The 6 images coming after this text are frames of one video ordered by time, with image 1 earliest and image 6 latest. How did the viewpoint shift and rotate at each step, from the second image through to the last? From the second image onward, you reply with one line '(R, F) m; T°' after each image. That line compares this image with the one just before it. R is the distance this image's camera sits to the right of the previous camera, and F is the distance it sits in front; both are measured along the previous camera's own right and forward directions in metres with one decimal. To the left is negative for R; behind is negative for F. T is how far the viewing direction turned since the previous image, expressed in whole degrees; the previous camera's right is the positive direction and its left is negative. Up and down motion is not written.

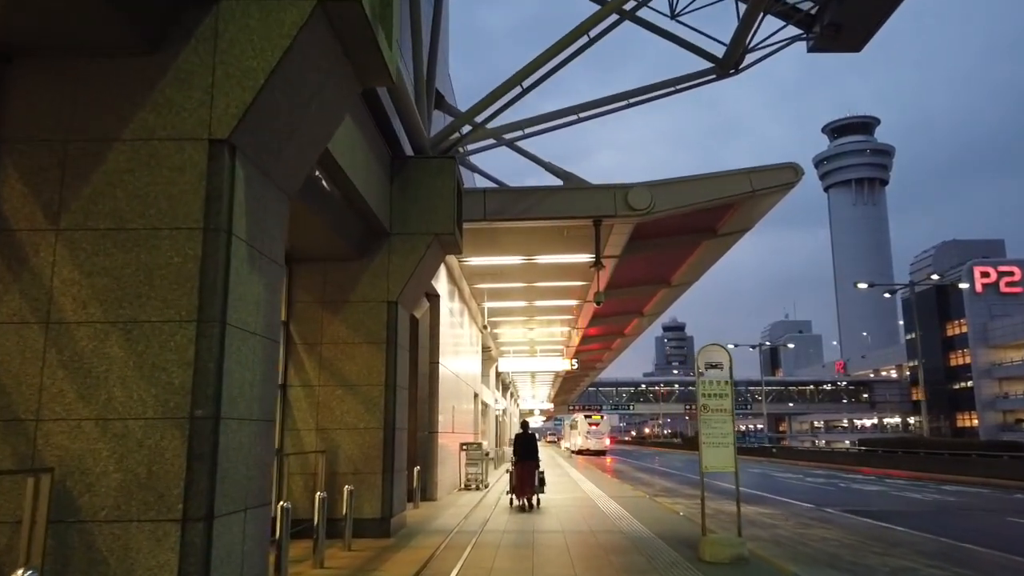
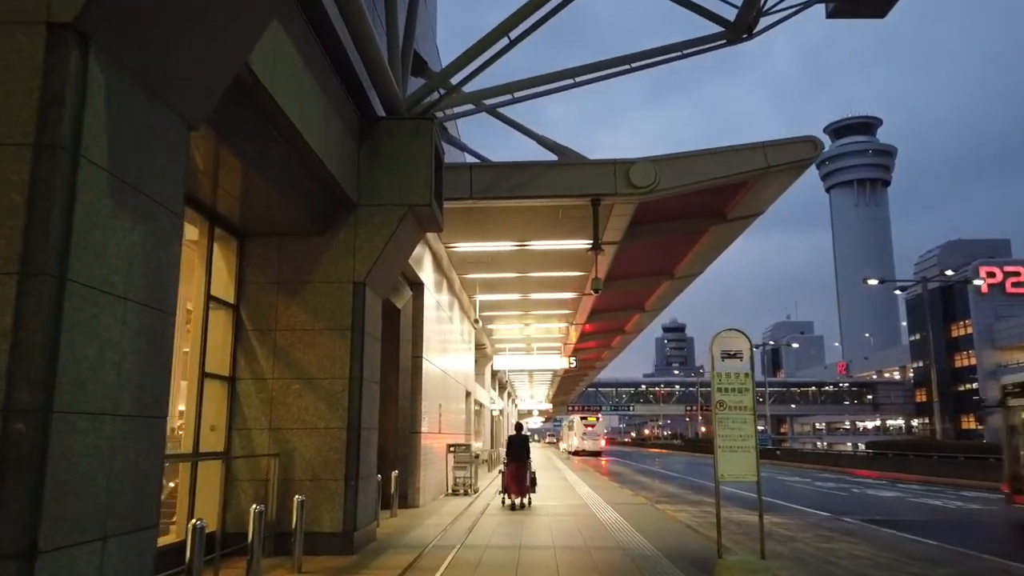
(+0.2, +1.6) m; 0°
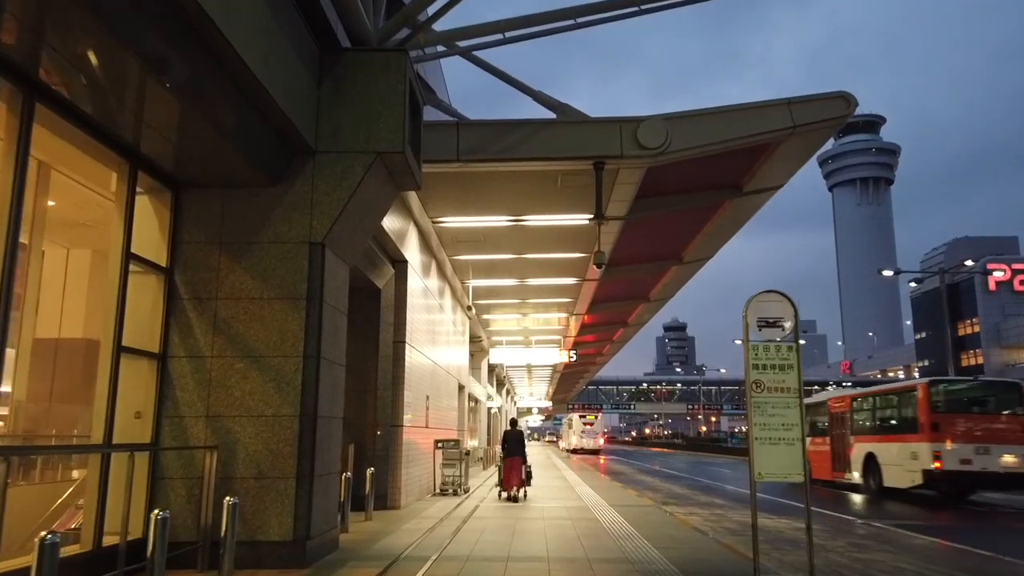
(+0.2, +1.7) m; 0°
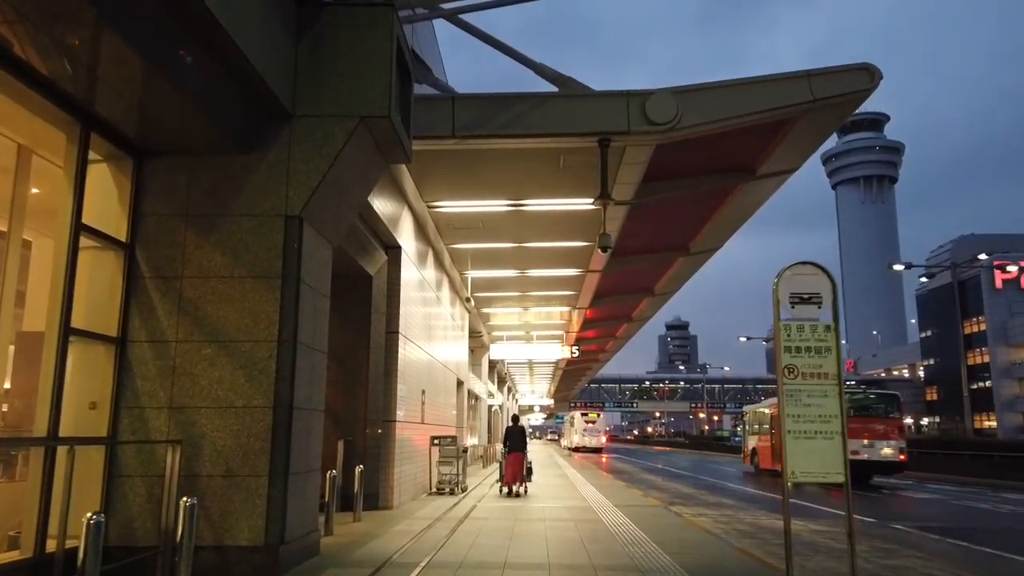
(0.0, +0.9) m; 0°
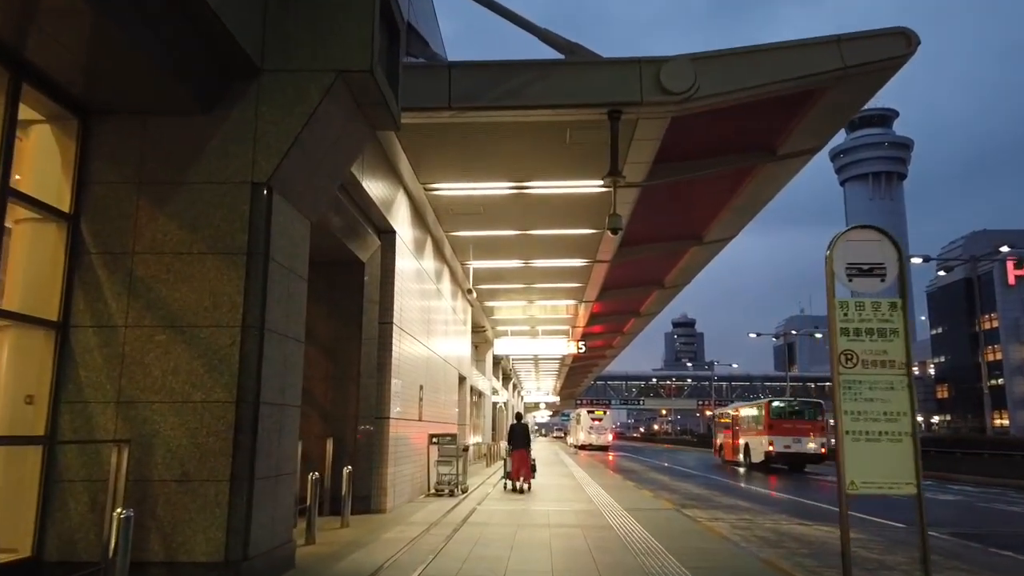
(+0.1, +1.0) m; 0°
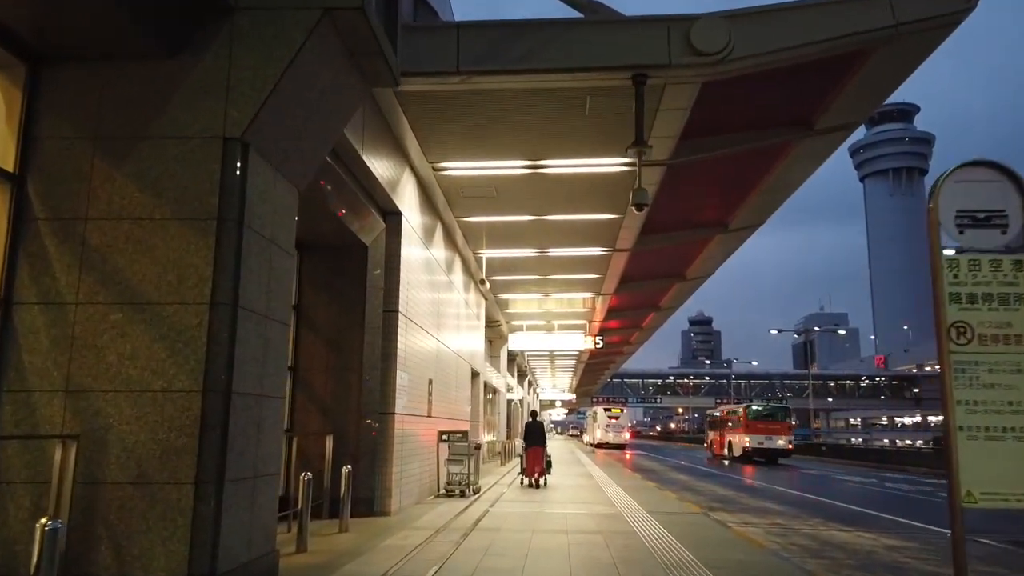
(0.0, +1.0) m; -1°
